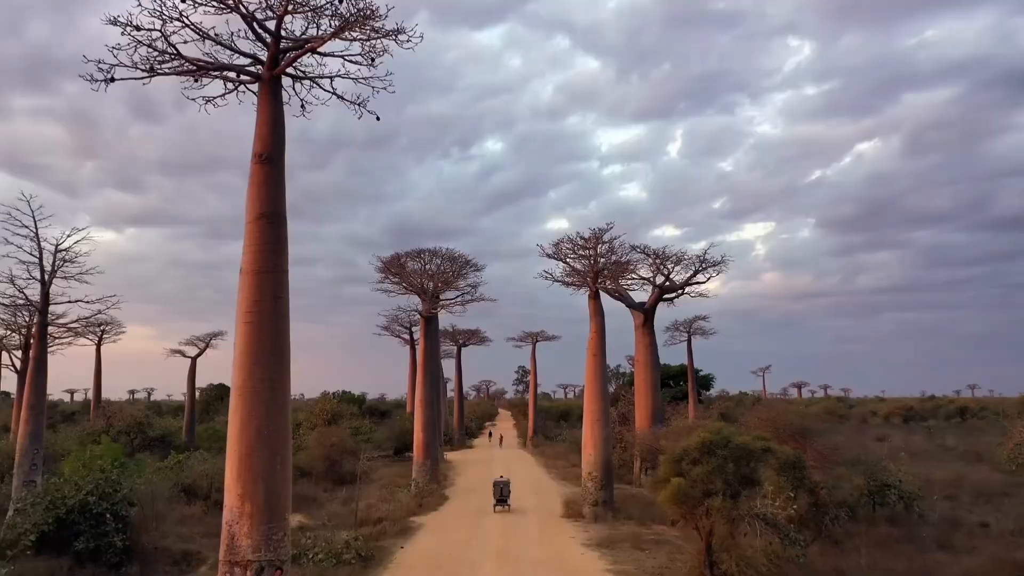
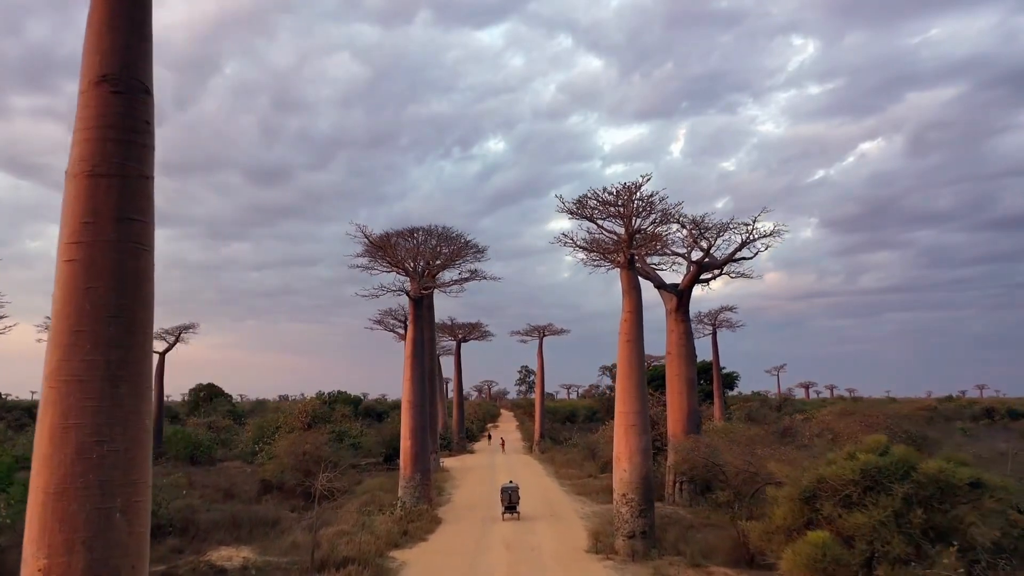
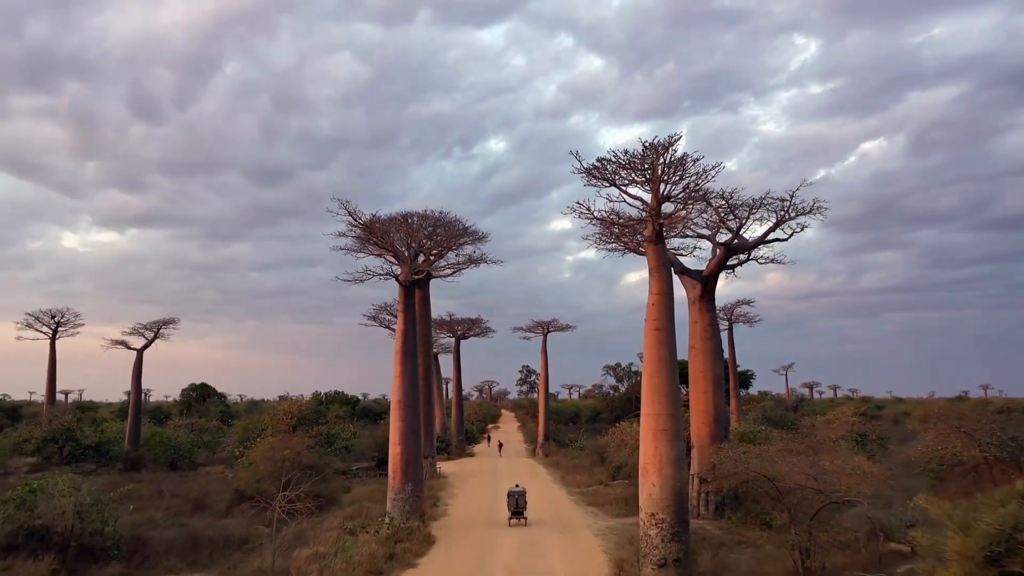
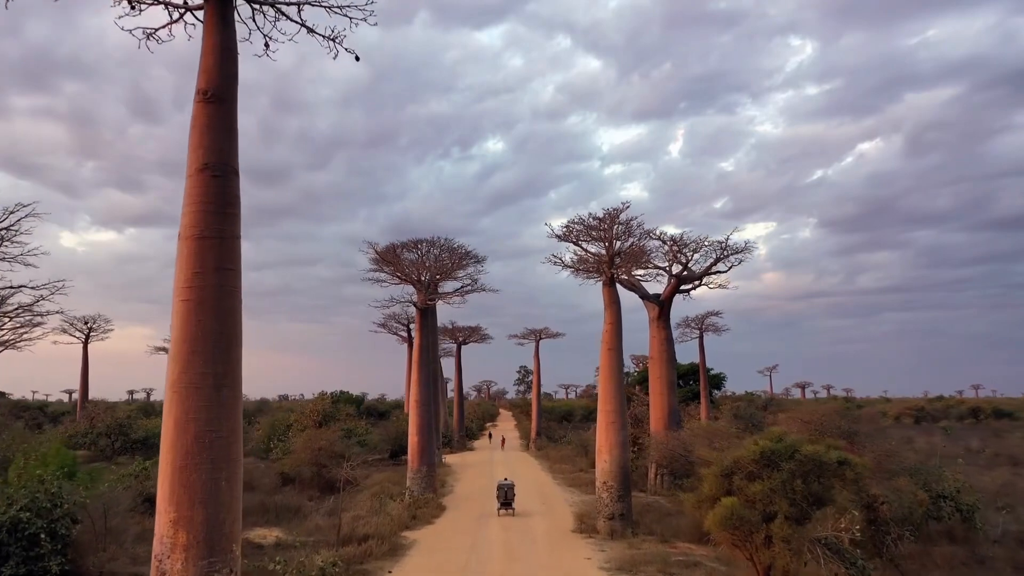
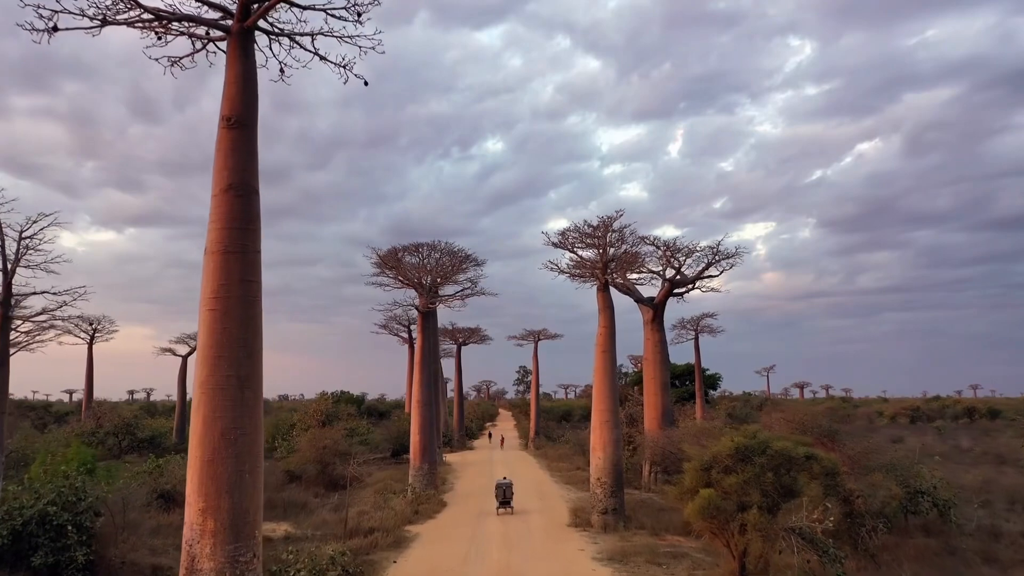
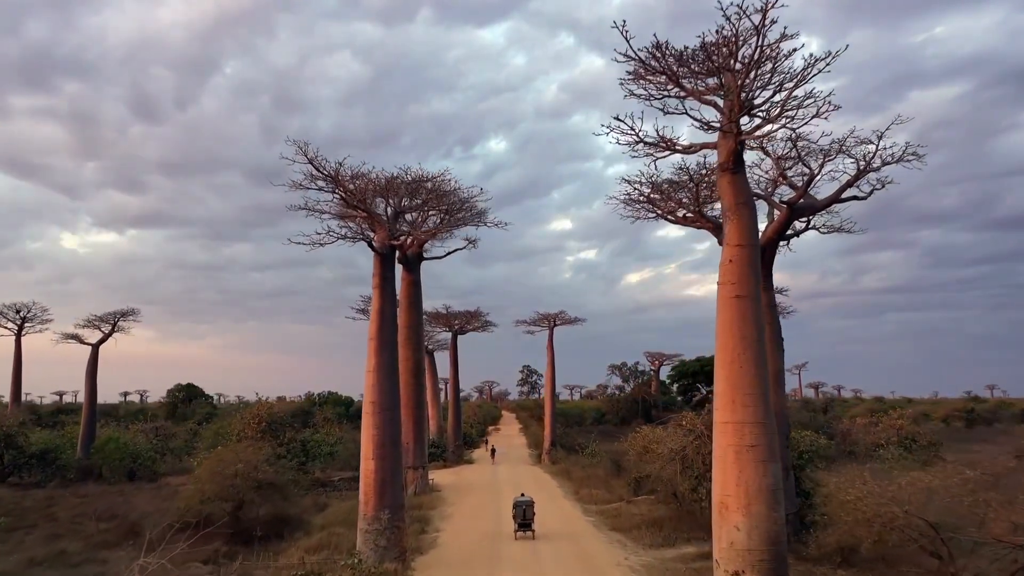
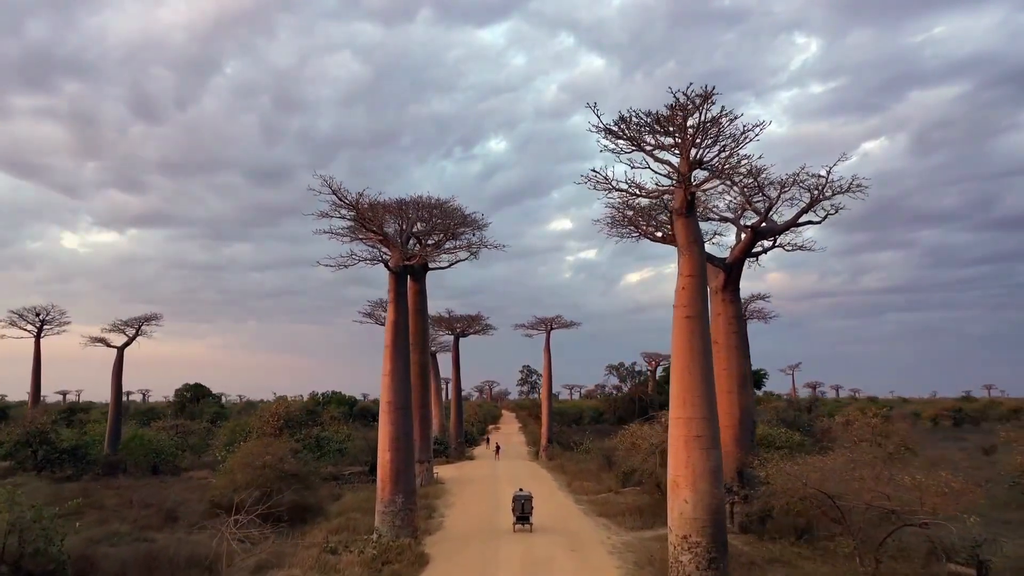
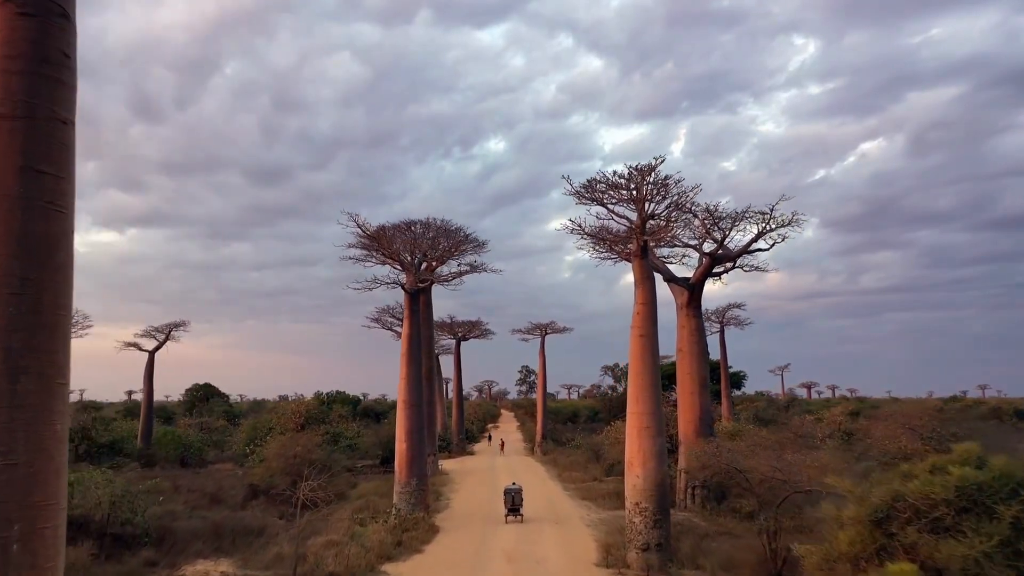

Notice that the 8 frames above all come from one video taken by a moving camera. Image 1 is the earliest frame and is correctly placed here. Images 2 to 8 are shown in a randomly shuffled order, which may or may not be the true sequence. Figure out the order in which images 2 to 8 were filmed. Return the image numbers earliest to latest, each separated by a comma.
5, 4, 2, 8, 3, 7, 6
